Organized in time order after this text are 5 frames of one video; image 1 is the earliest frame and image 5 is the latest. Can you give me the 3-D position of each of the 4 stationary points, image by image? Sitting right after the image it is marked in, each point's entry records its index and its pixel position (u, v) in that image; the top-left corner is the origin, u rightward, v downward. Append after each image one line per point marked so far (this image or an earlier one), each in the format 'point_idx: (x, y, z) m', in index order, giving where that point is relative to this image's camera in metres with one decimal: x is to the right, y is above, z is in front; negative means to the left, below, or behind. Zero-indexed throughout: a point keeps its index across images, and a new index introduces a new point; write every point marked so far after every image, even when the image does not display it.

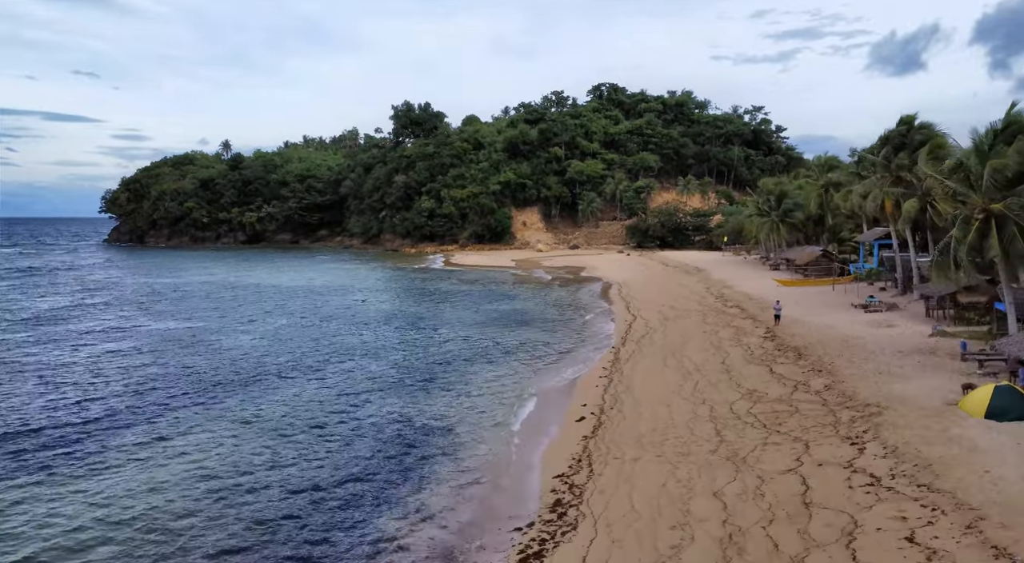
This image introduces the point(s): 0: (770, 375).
0: (+7.0, -2.5, +18.6) m
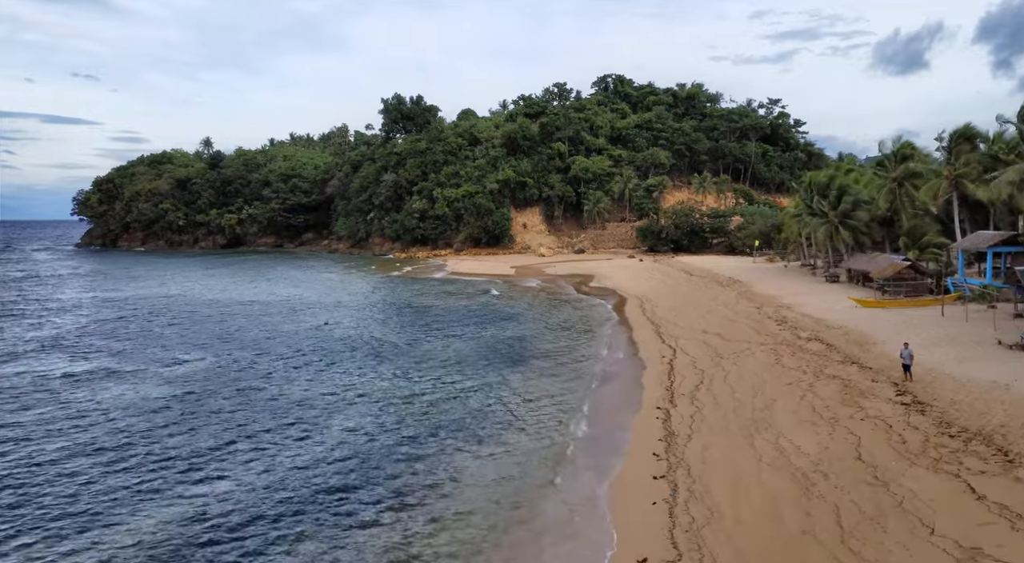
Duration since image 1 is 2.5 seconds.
0: (+7.0, -3.3, +10.2) m
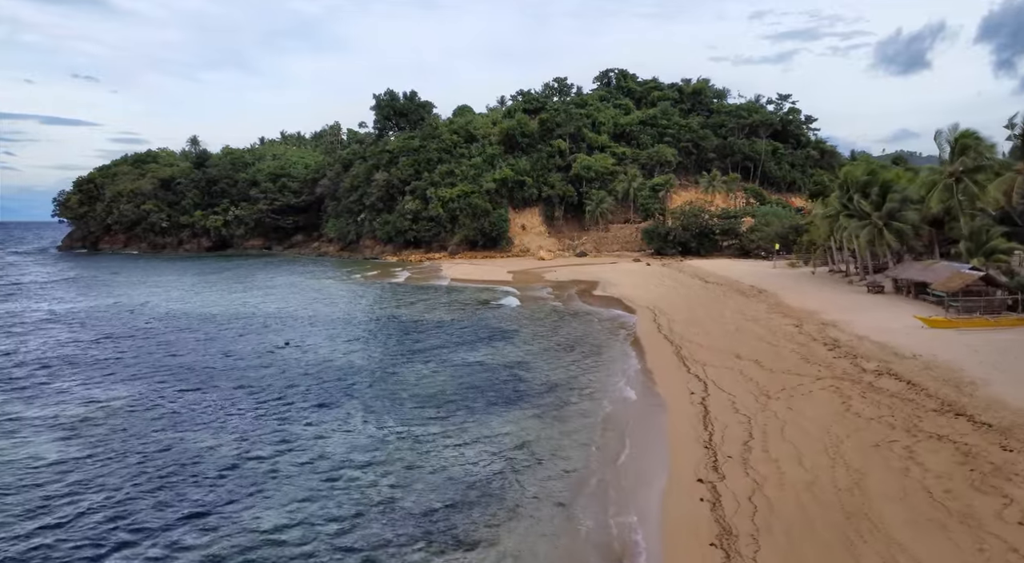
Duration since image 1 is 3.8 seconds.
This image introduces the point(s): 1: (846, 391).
0: (+6.8, -3.8, +5.3) m
1: (+8.6, -2.8, +17.6) m
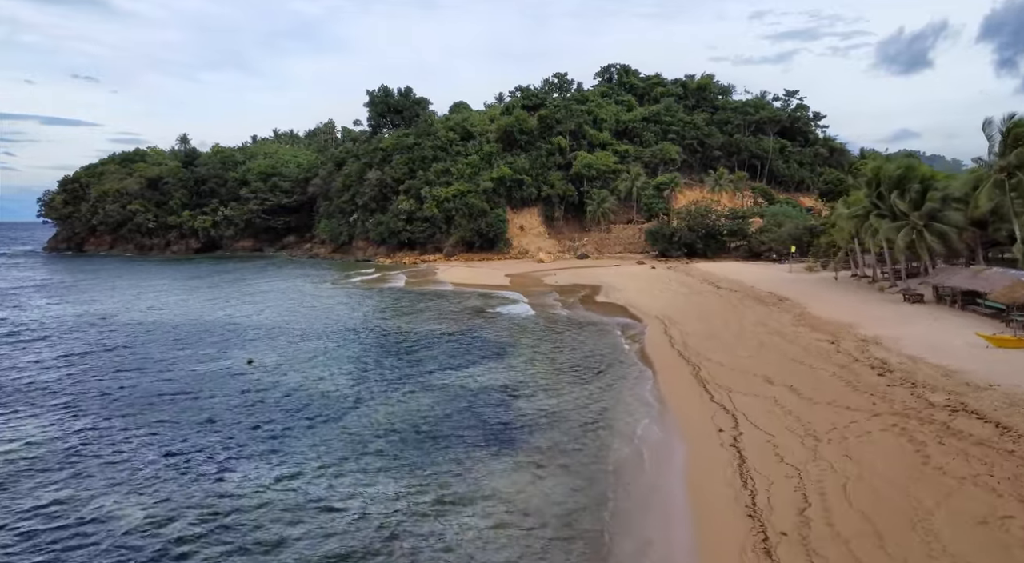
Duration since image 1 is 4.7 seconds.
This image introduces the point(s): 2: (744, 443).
0: (+6.5, -4.2, +1.8) m
1: (+8.4, -3.2, +14.1) m
2: (+5.2, -3.6, +15.3) m
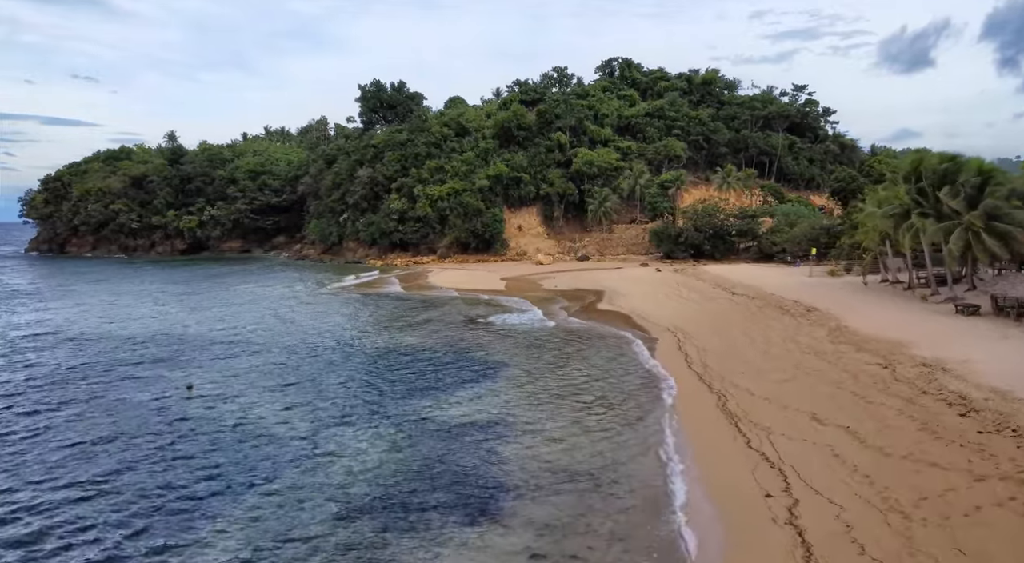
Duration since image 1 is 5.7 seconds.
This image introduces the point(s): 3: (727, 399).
0: (+6.2, -4.5, -2.1) m
1: (+8.0, -3.5, +10.2) m
2: (+4.9, -4.0, +11.4) m
3: (+6.0, -3.3, +19.0) m
